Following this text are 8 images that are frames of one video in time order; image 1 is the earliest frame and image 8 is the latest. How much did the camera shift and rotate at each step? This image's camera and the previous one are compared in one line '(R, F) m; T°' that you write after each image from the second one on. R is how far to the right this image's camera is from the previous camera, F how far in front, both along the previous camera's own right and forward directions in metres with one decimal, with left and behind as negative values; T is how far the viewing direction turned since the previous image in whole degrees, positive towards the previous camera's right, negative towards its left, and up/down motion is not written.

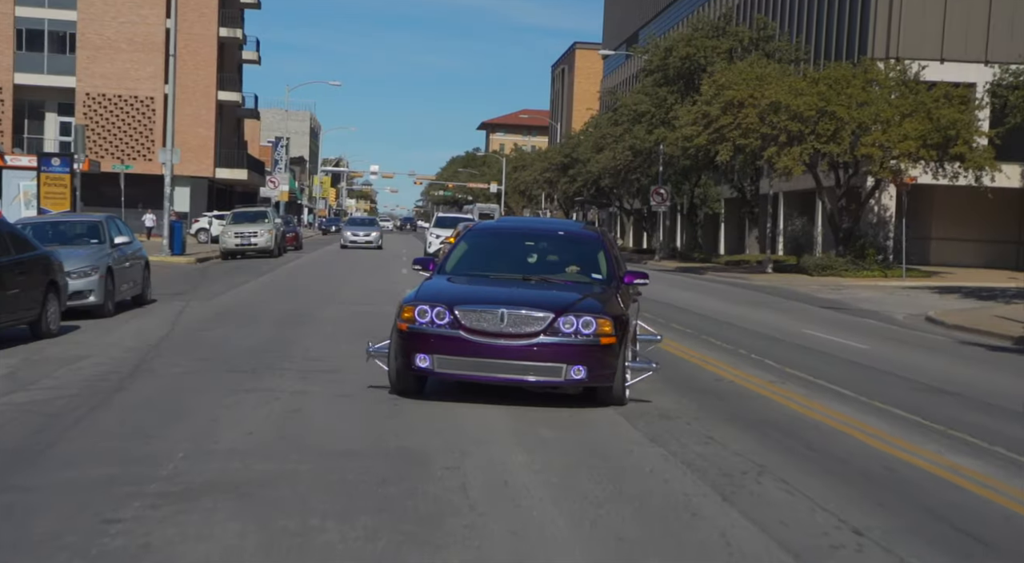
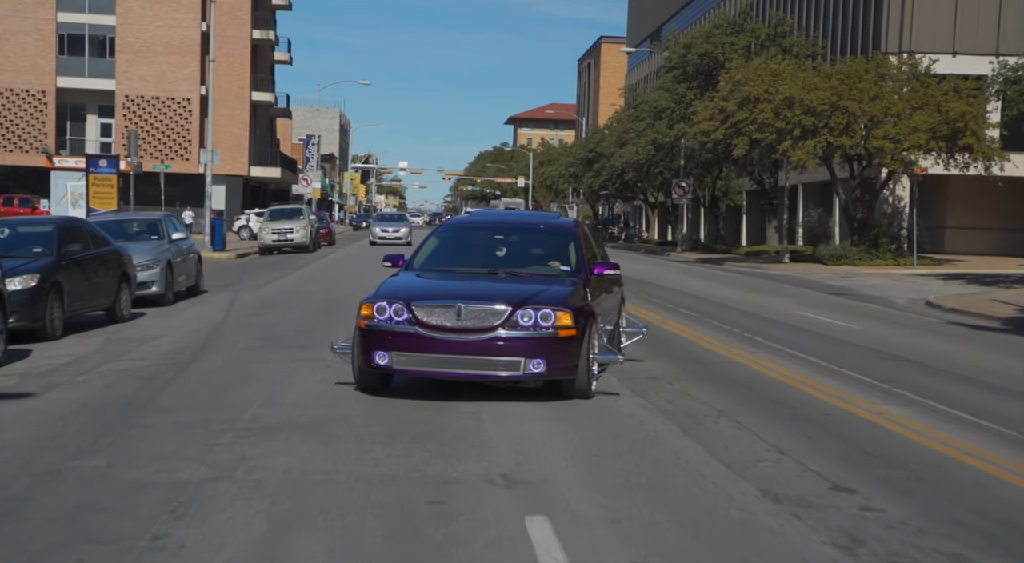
(+0.2, -1.8) m; -2°
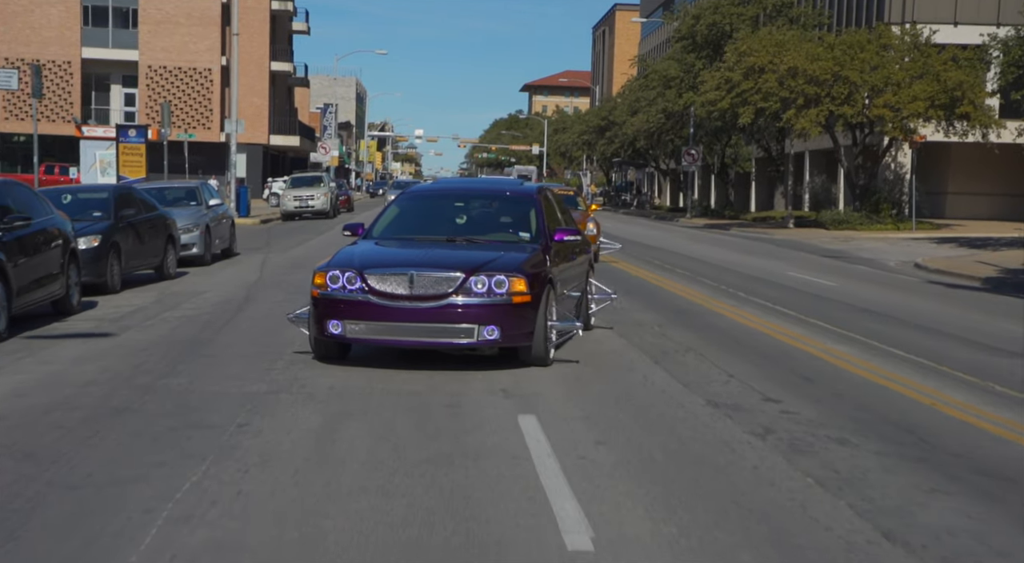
(+0.1, -1.8) m; -1°
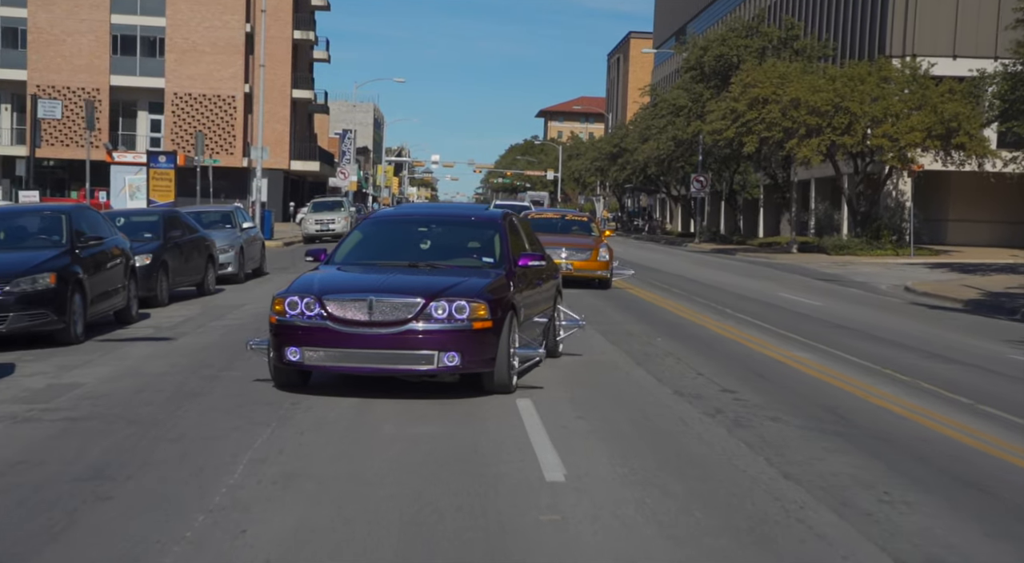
(+0.1, -1.8) m; -1°
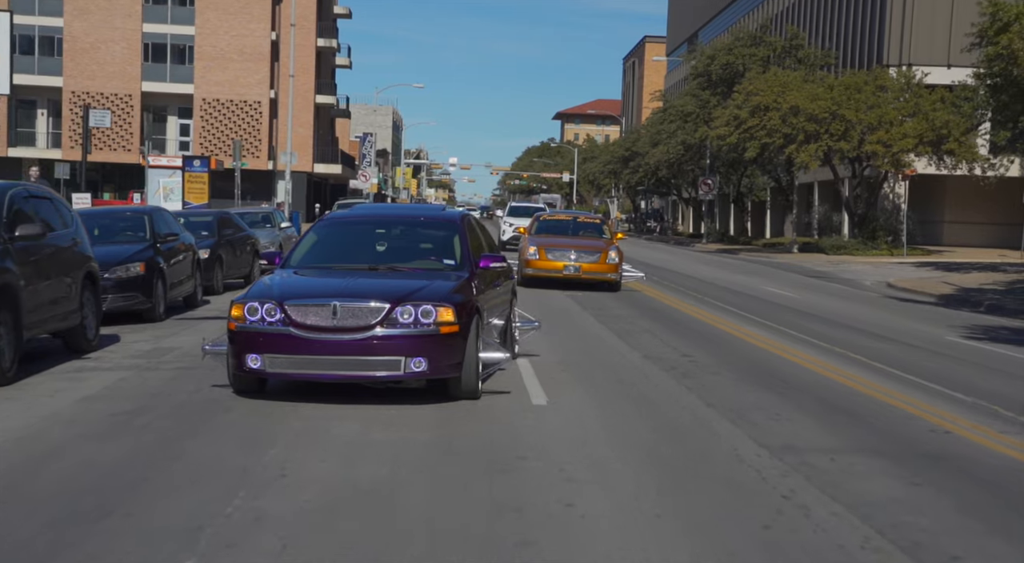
(+0.2, -2.7) m; -1°
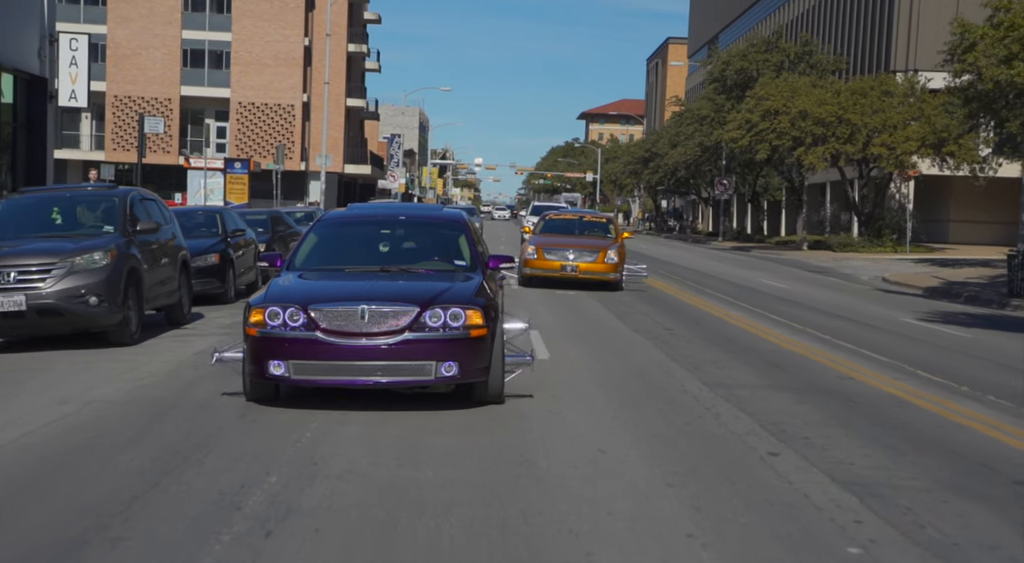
(+0.2, -2.8) m; -1°
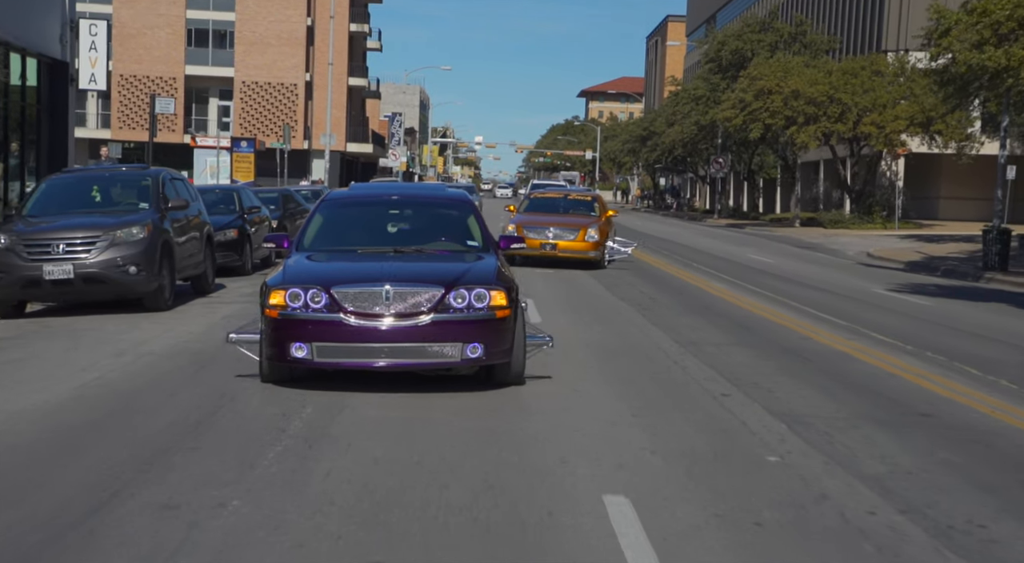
(+0.1, -1.4) m; 0°
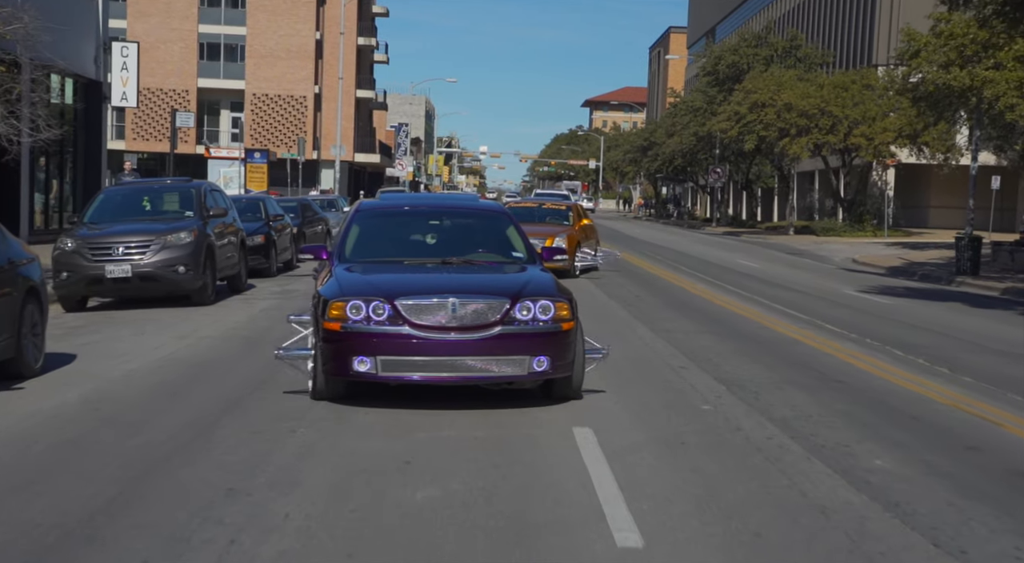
(+0.1, -2.0) m; 0°
